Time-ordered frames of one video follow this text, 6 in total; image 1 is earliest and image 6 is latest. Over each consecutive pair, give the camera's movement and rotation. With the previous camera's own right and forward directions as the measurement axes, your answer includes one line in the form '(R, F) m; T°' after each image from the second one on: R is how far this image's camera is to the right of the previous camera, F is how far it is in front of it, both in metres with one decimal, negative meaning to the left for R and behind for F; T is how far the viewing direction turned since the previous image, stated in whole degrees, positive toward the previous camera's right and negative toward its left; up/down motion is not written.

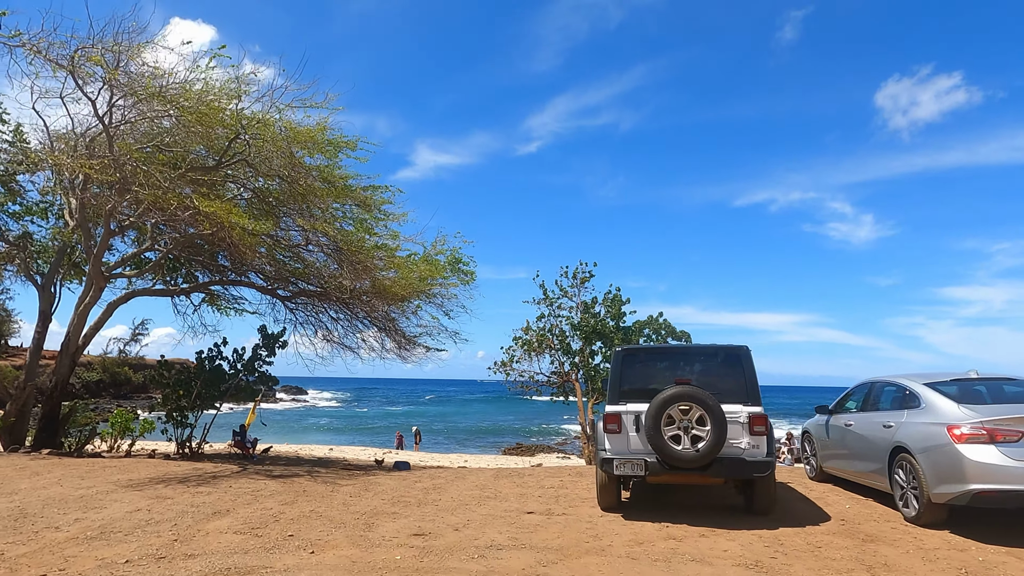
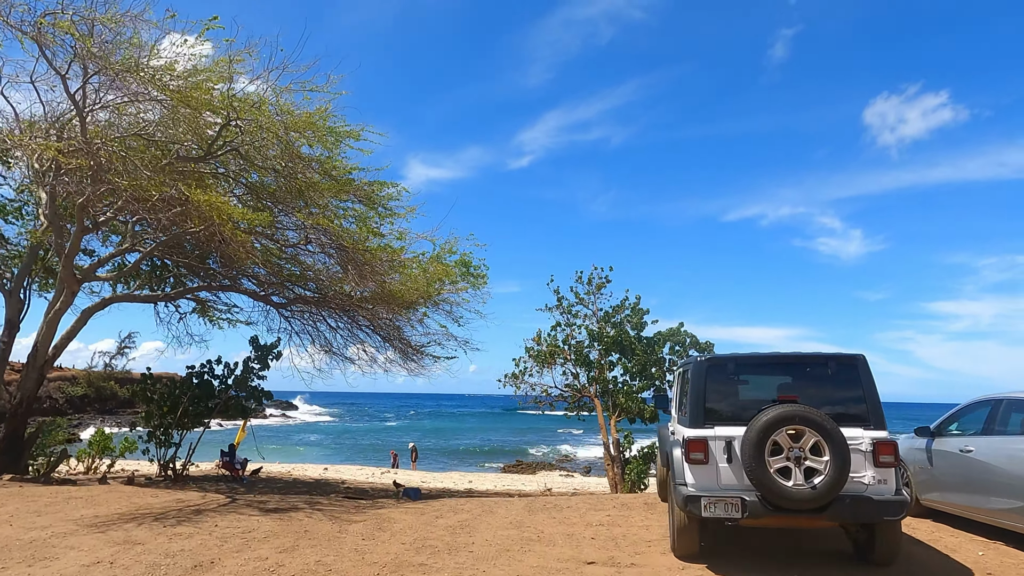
(-0.4, +1.1) m; +1°
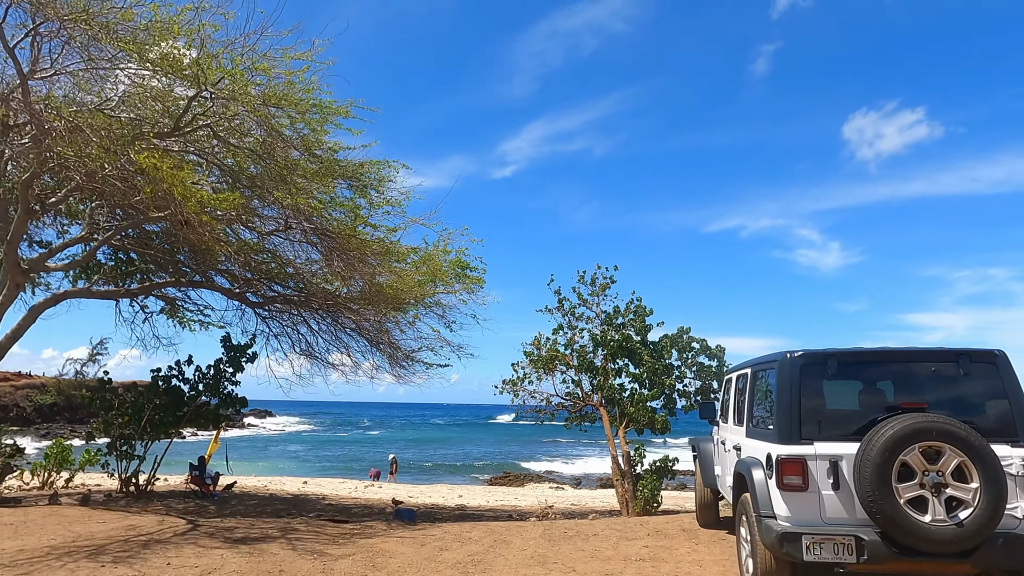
(-0.3, +1.0) m; +1°
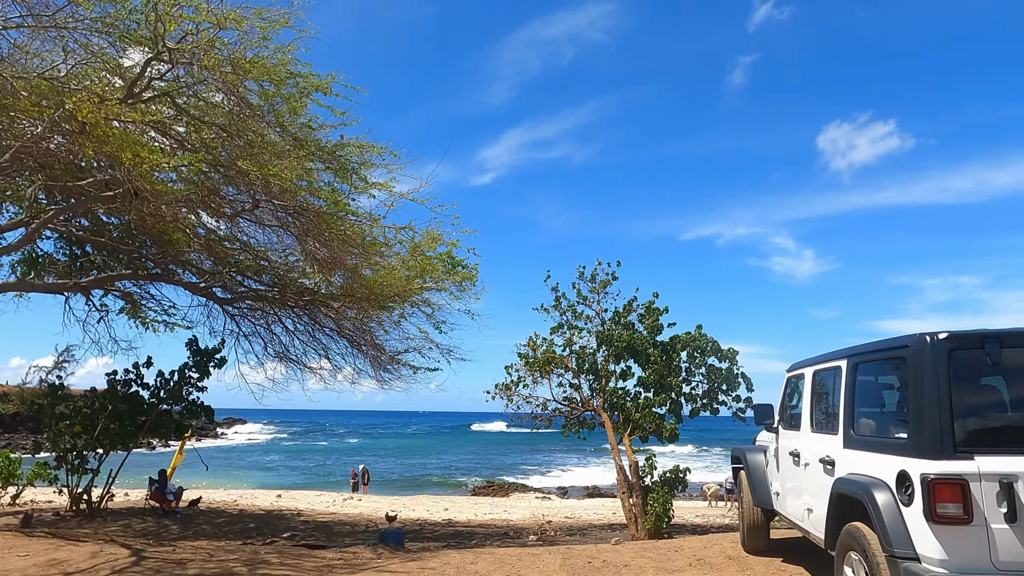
(-0.3, +1.0) m; +2°
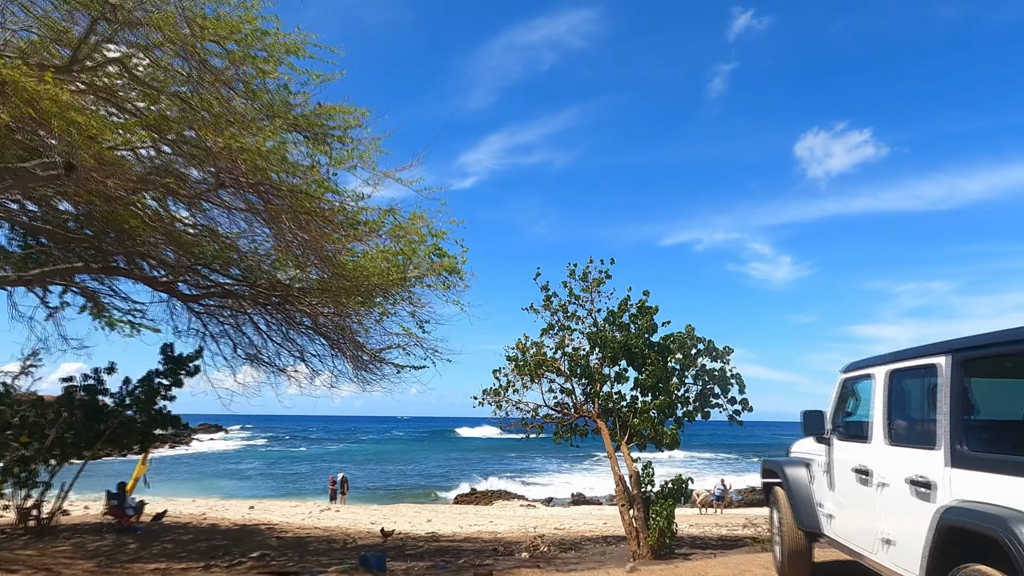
(-0.1, +0.7) m; +2°
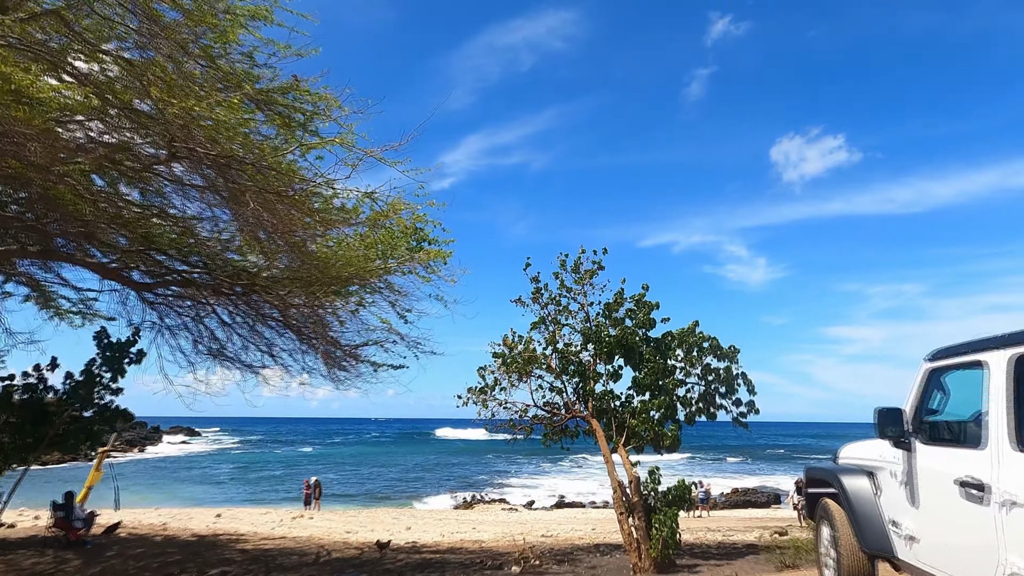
(-0.1, +0.8) m; +2°
